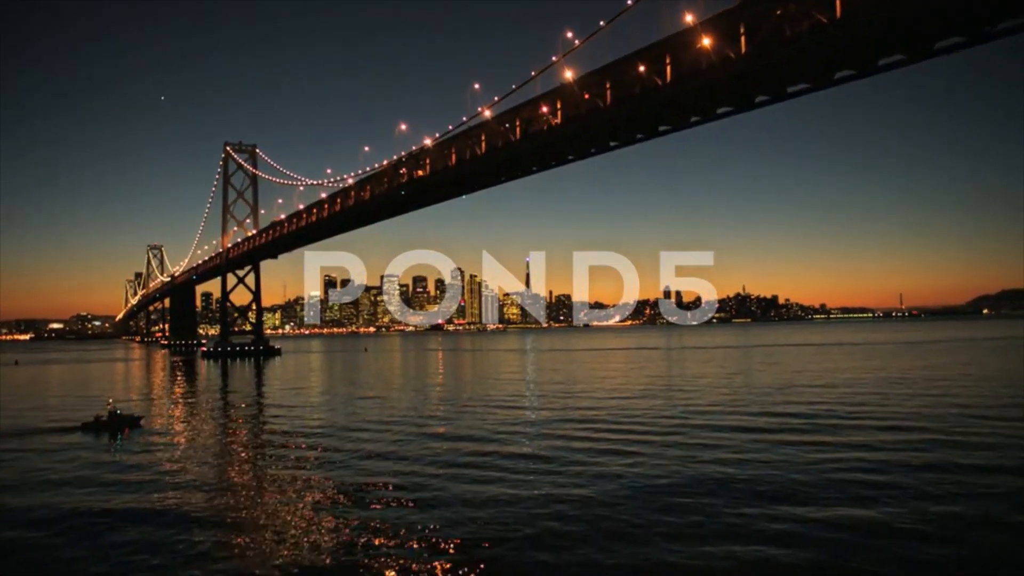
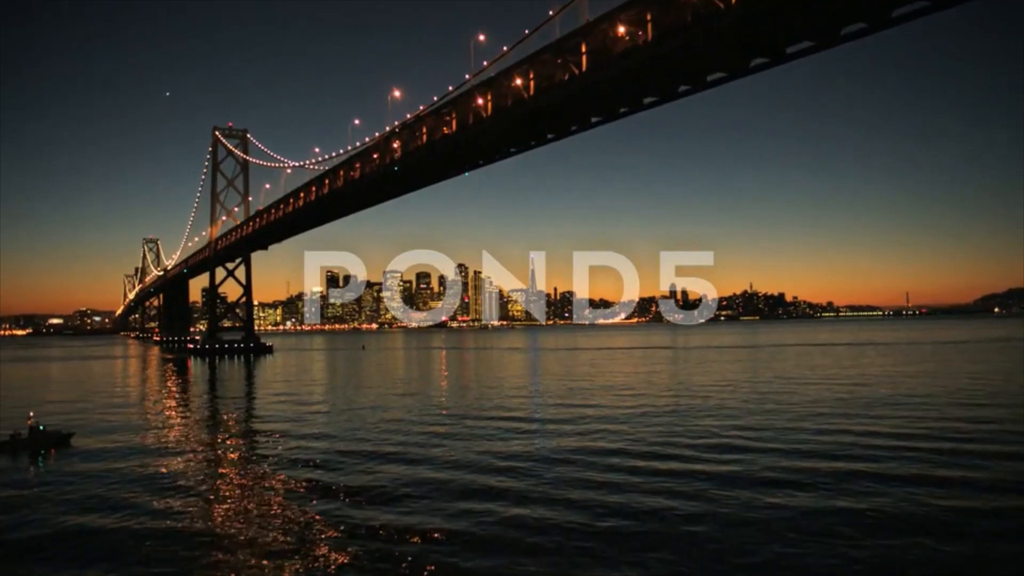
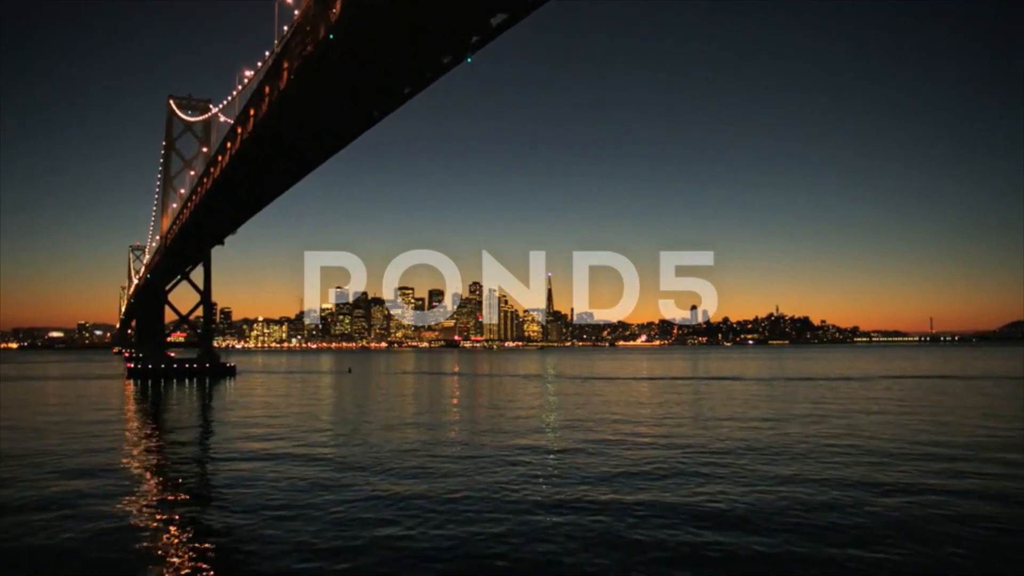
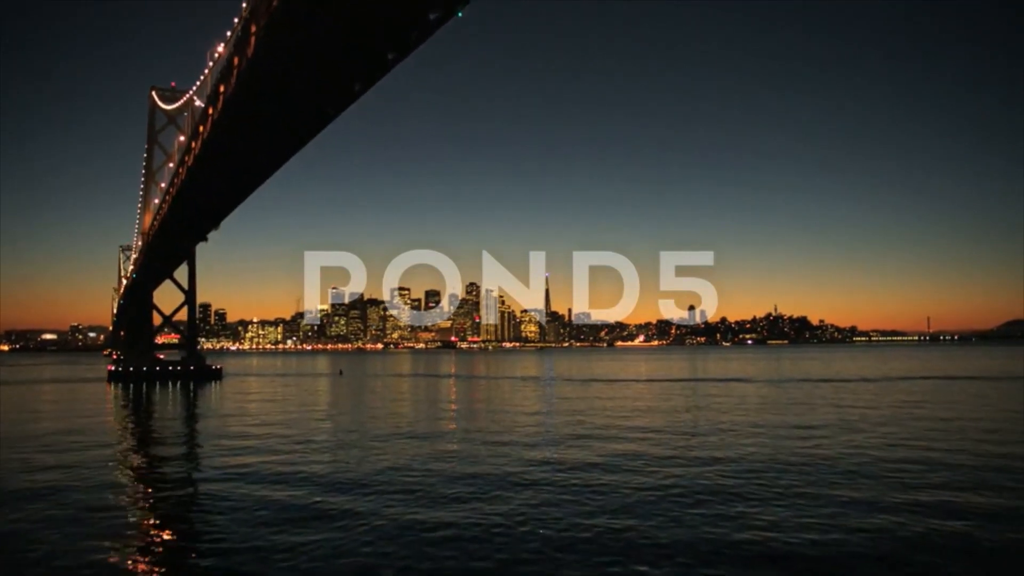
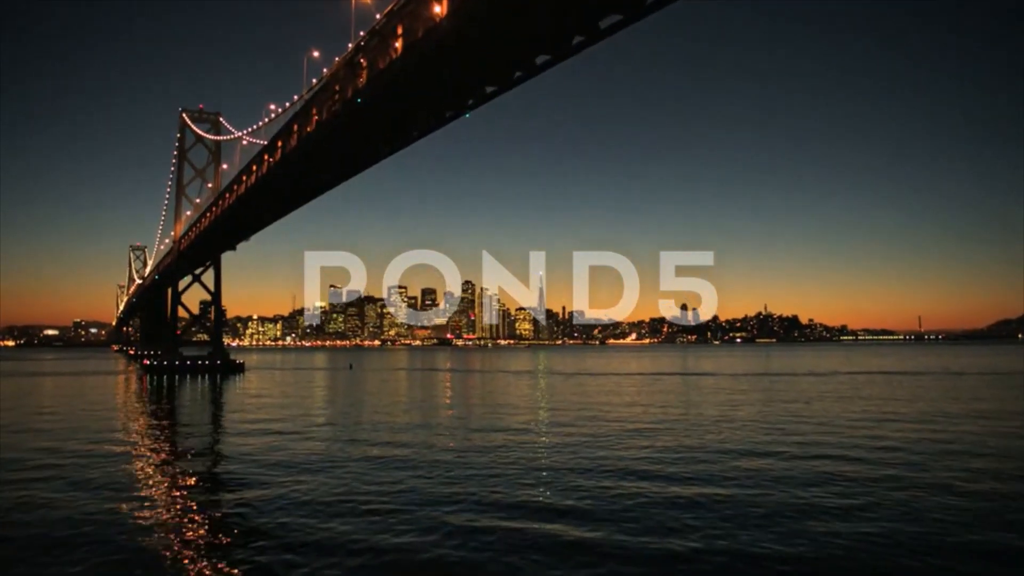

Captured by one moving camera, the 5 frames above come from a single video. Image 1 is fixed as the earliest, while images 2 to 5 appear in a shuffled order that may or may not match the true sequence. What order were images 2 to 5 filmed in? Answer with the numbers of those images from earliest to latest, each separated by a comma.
2, 5, 3, 4
